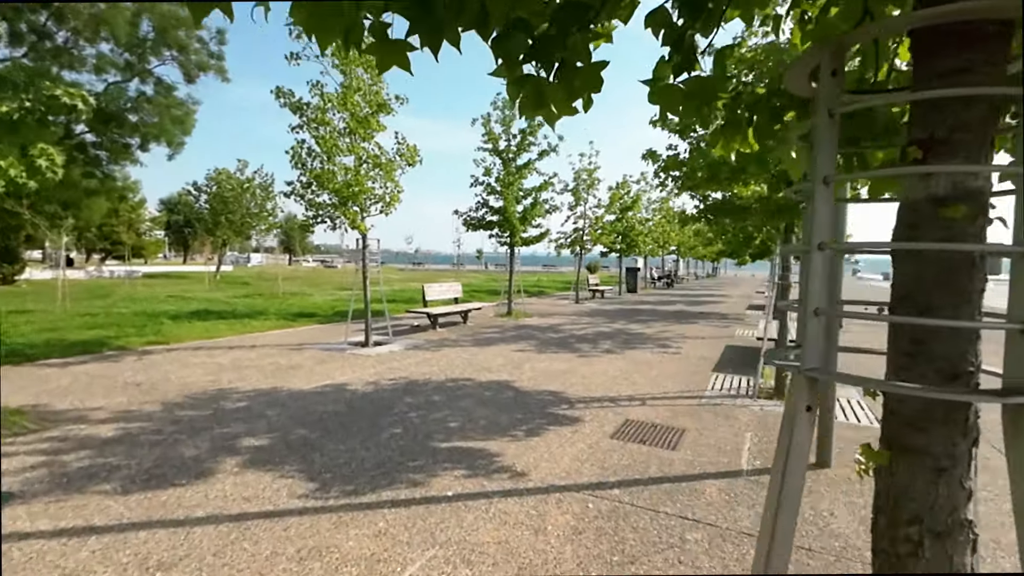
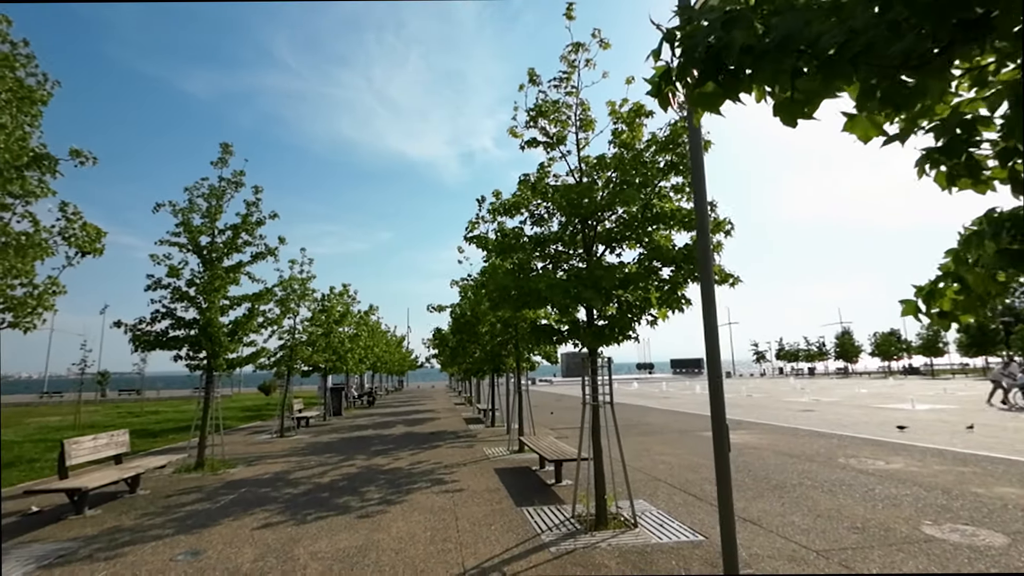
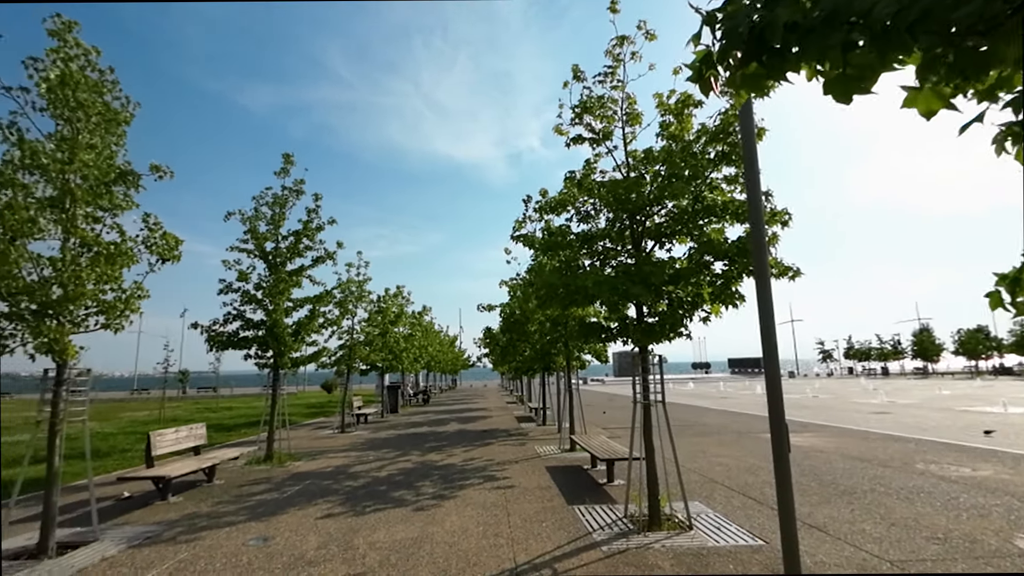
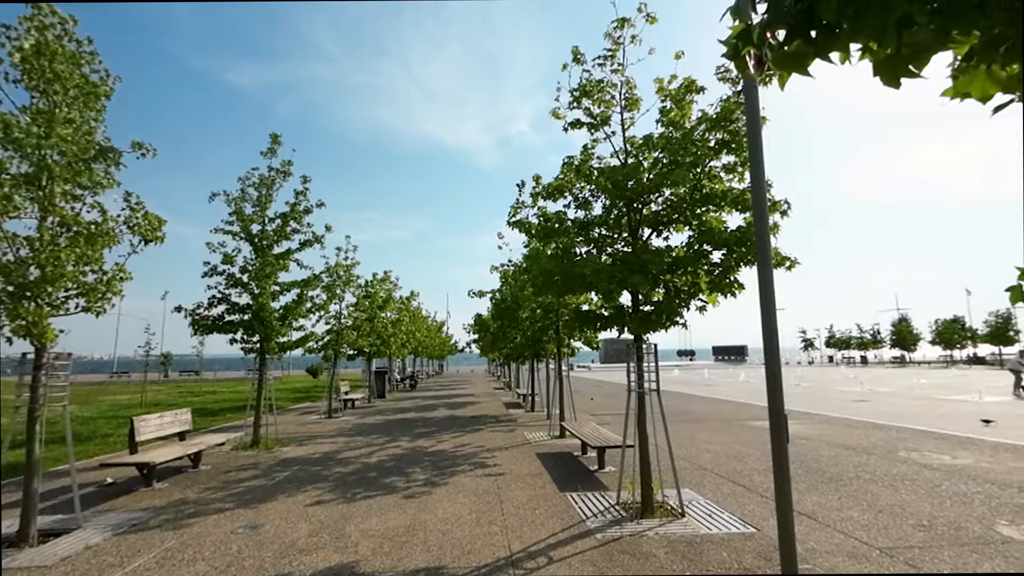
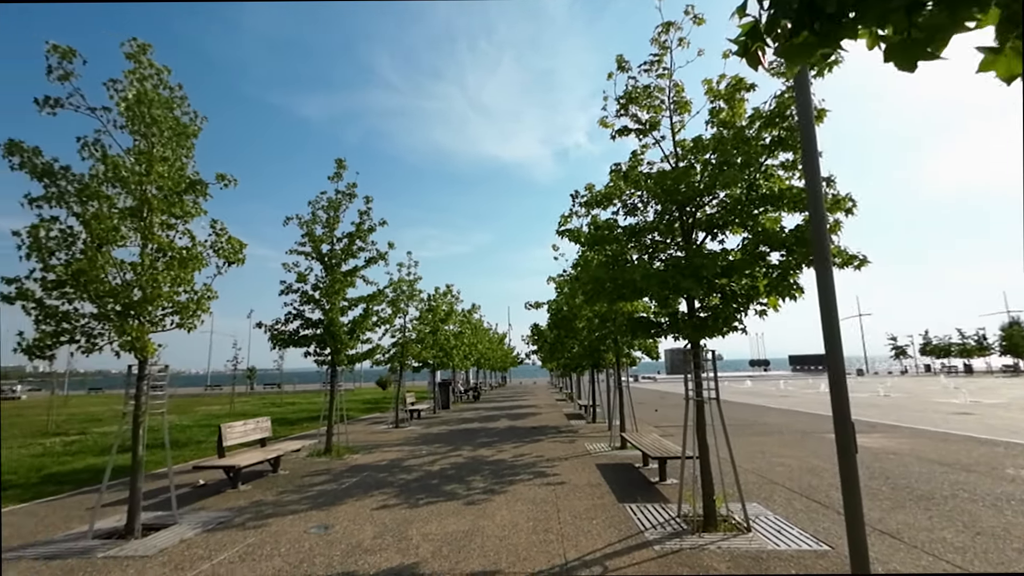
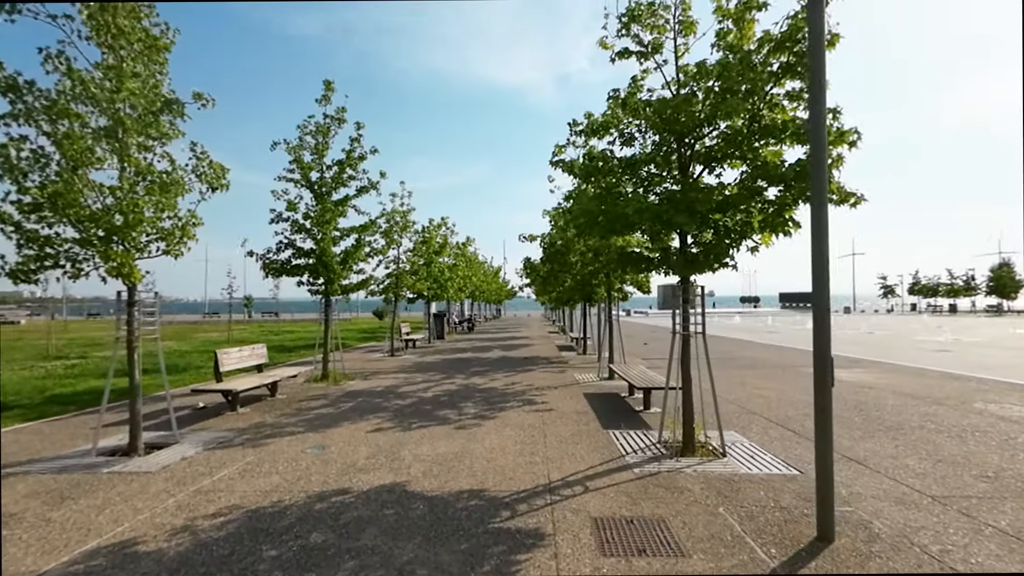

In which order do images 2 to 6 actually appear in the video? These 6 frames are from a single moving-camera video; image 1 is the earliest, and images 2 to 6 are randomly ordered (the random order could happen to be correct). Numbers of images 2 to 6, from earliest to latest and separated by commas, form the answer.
6, 4, 2, 3, 5
